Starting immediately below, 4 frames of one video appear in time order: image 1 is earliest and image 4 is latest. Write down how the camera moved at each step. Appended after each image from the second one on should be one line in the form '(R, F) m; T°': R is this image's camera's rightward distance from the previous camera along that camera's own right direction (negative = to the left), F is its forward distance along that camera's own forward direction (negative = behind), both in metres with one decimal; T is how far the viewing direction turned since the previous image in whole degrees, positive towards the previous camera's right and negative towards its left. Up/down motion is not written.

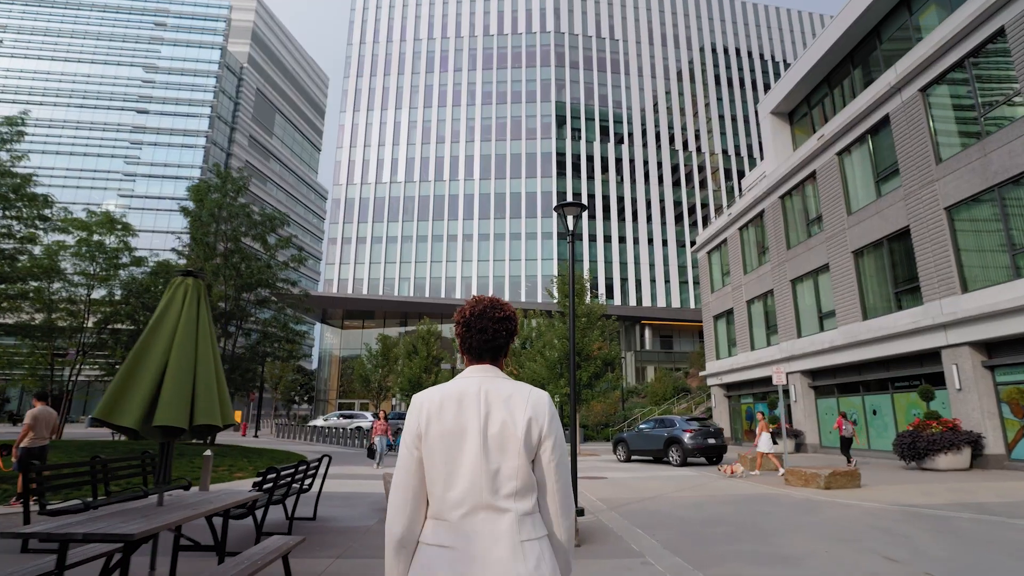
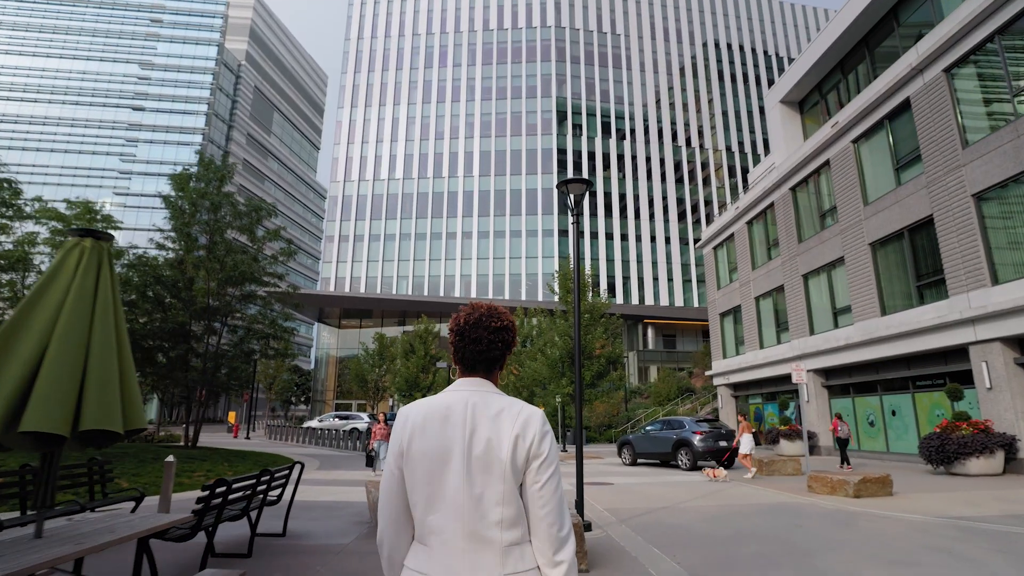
(0.0, +0.9) m; 0°
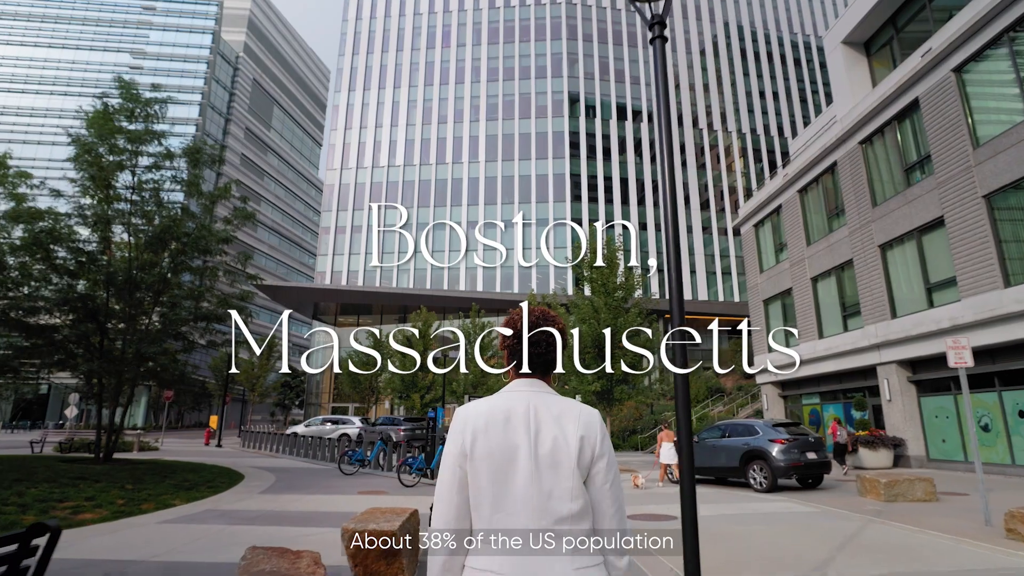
(-0.1, +3.9) m; -1°
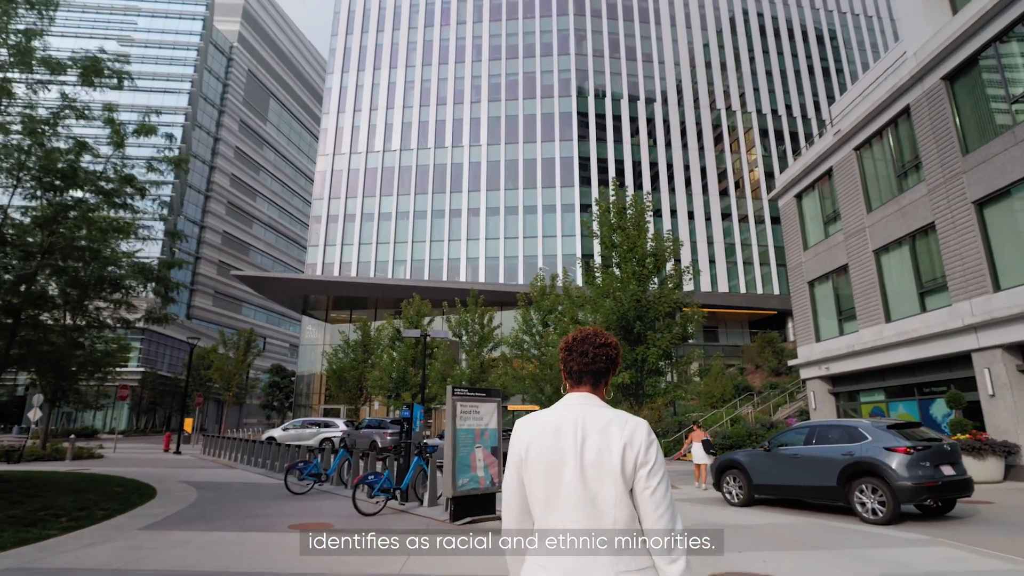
(+0.1, +3.5) m; -1°
